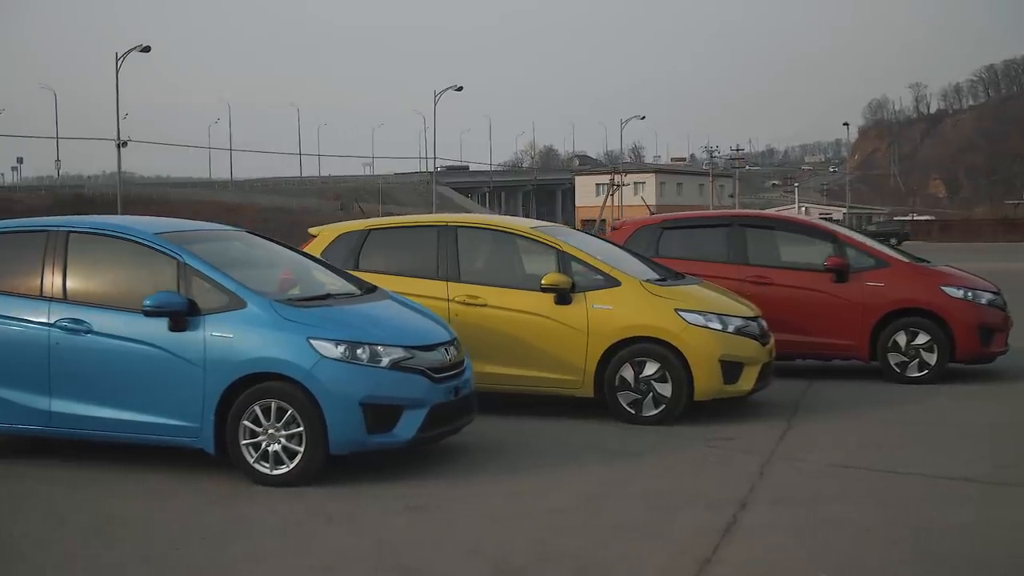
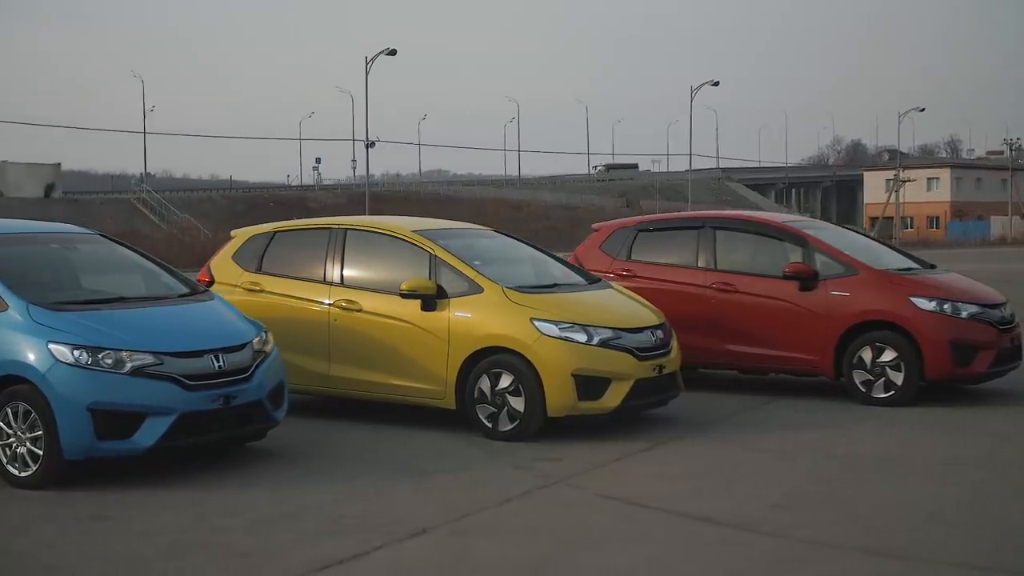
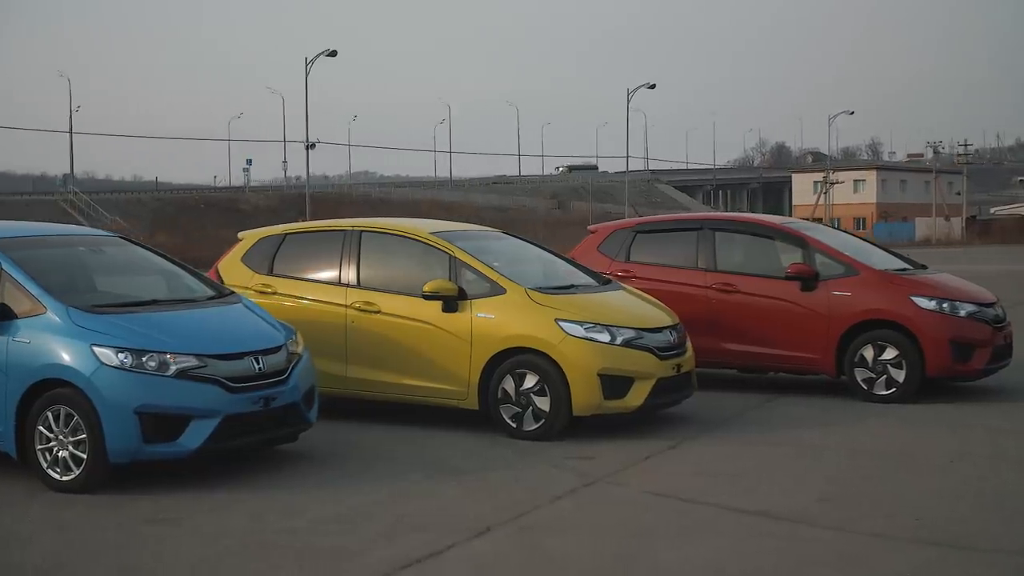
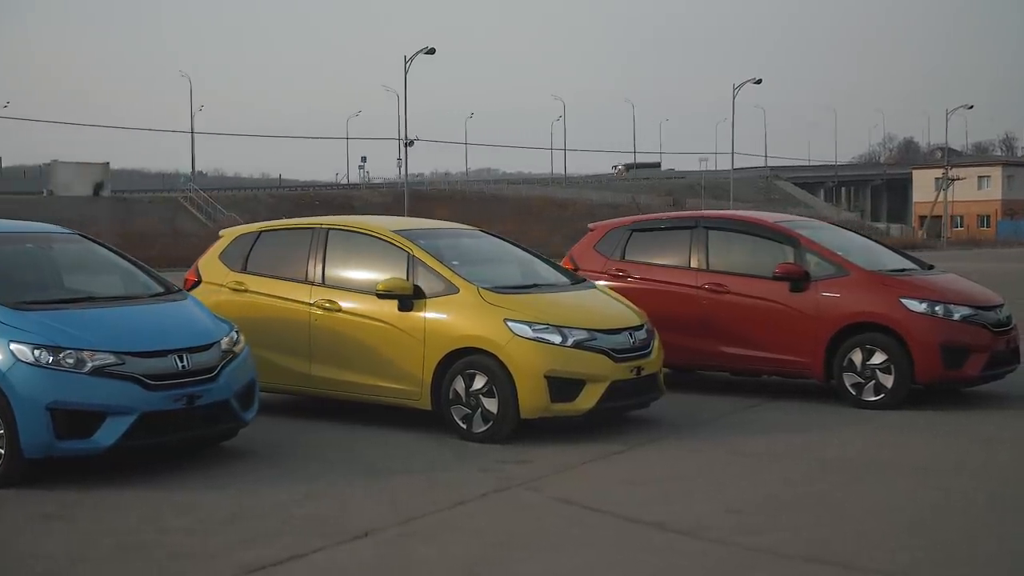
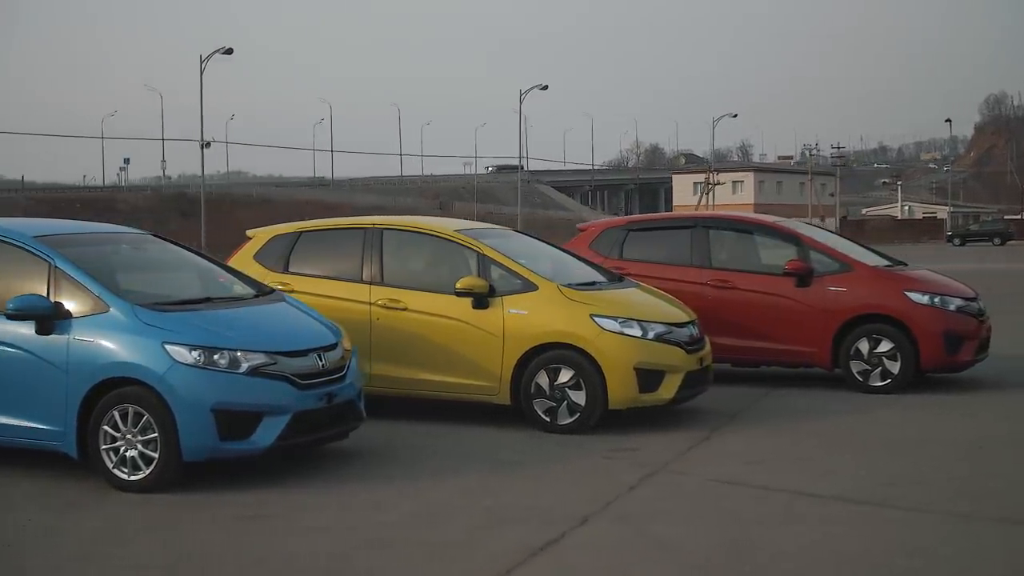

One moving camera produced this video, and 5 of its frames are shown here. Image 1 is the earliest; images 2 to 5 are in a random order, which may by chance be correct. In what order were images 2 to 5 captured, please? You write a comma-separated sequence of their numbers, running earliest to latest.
5, 3, 2, 4
